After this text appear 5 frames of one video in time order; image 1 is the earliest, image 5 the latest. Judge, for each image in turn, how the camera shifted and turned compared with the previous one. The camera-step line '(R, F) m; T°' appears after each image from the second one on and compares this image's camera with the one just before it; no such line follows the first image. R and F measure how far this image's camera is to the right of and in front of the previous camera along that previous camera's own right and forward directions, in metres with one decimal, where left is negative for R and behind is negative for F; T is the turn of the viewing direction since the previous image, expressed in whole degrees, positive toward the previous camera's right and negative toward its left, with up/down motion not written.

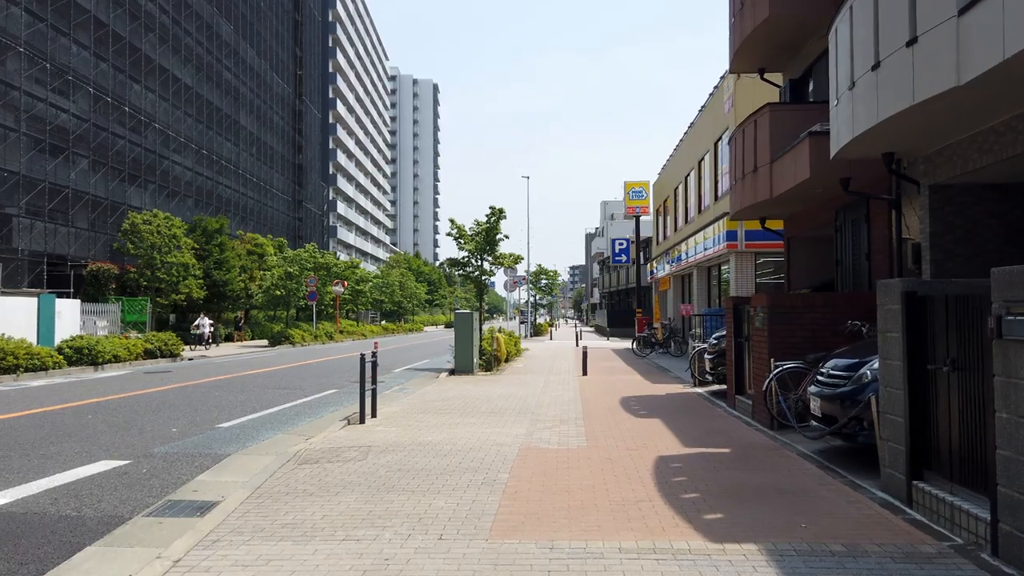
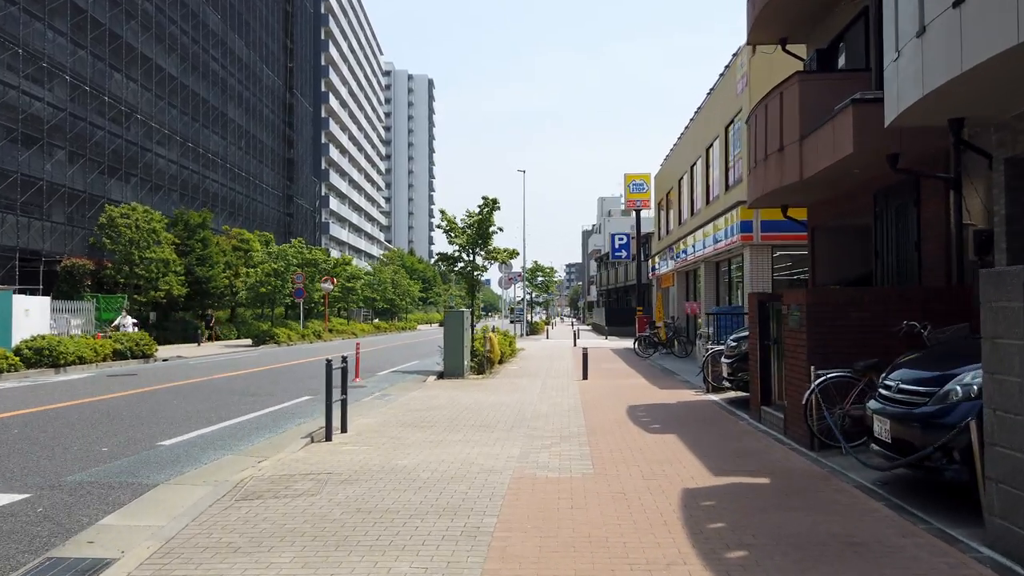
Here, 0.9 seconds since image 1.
(0.0, +1.6) m; 0°
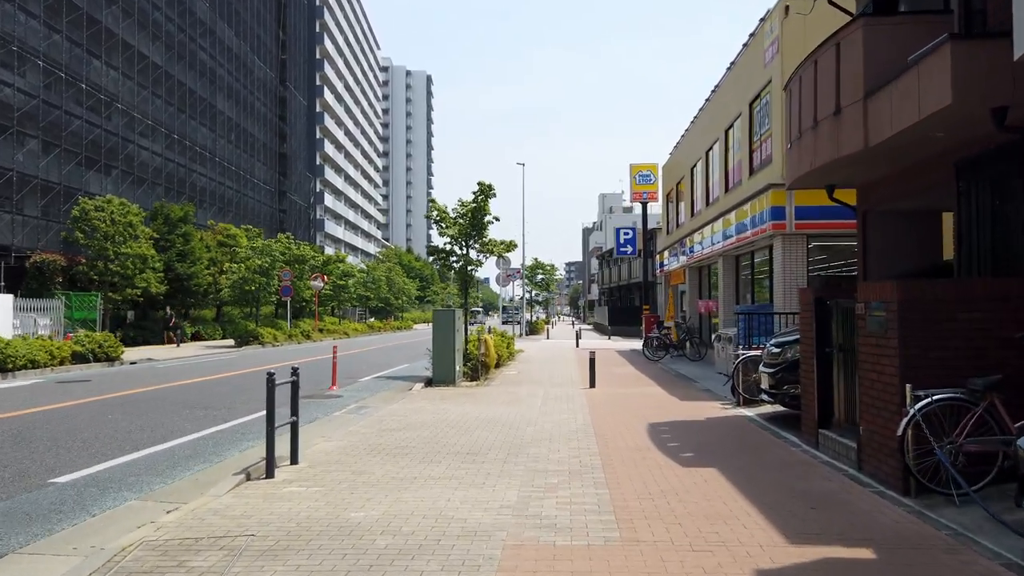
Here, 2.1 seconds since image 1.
(0.0, +2.1) m; 0°
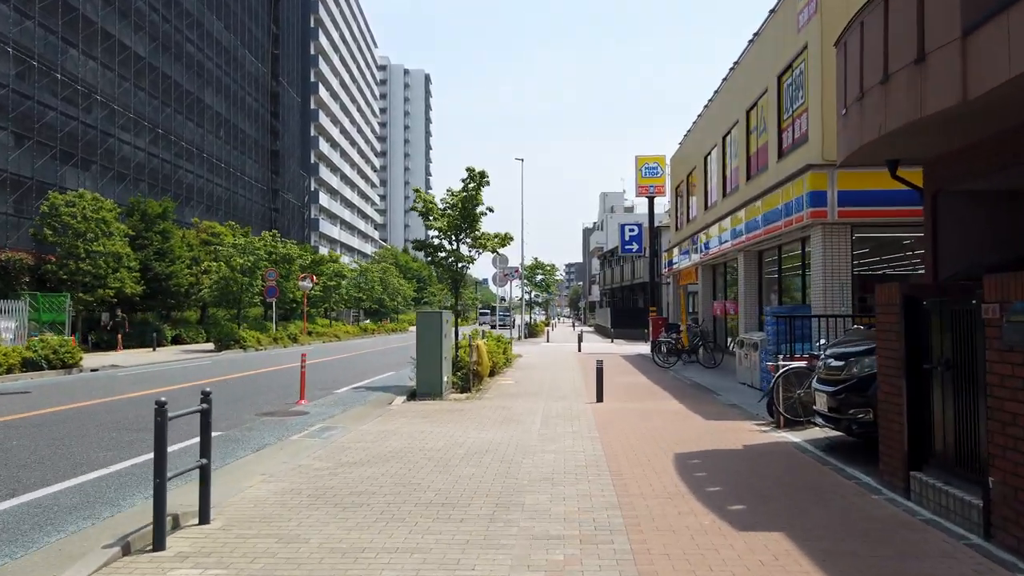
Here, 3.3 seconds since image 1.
(+0.1, +2.1) m; 0°
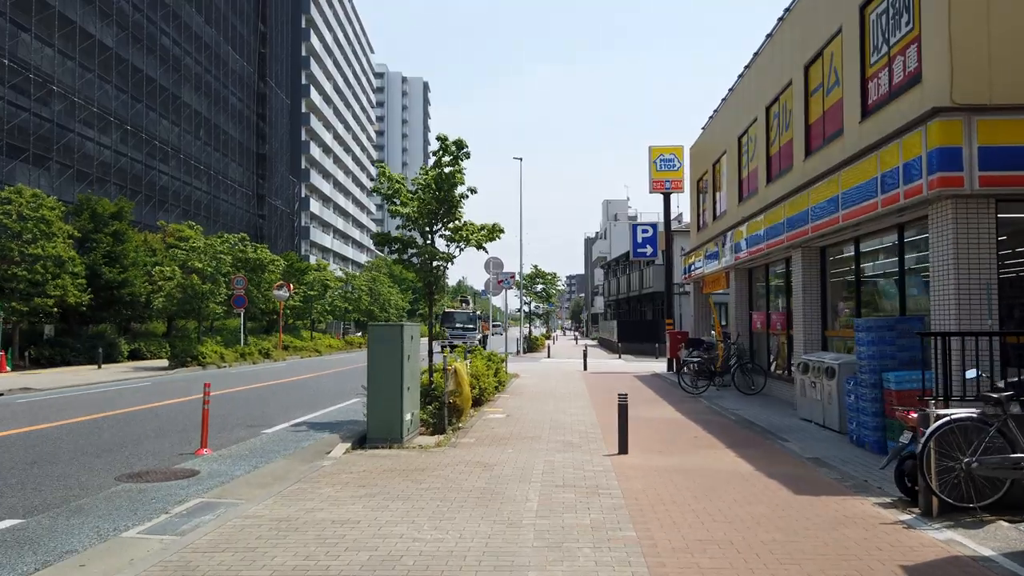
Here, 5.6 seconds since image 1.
(+0.2, +4.0) m; 0°
